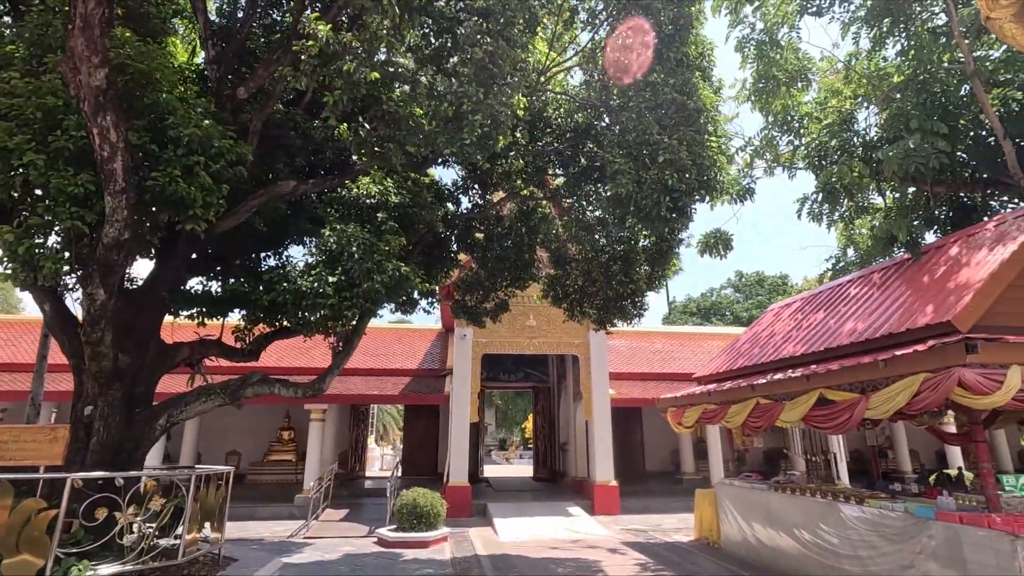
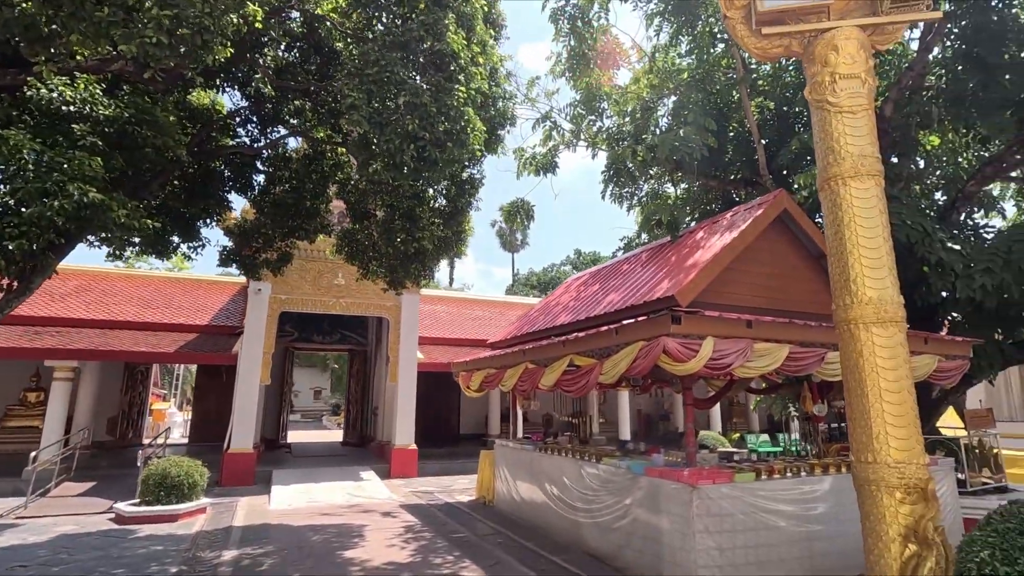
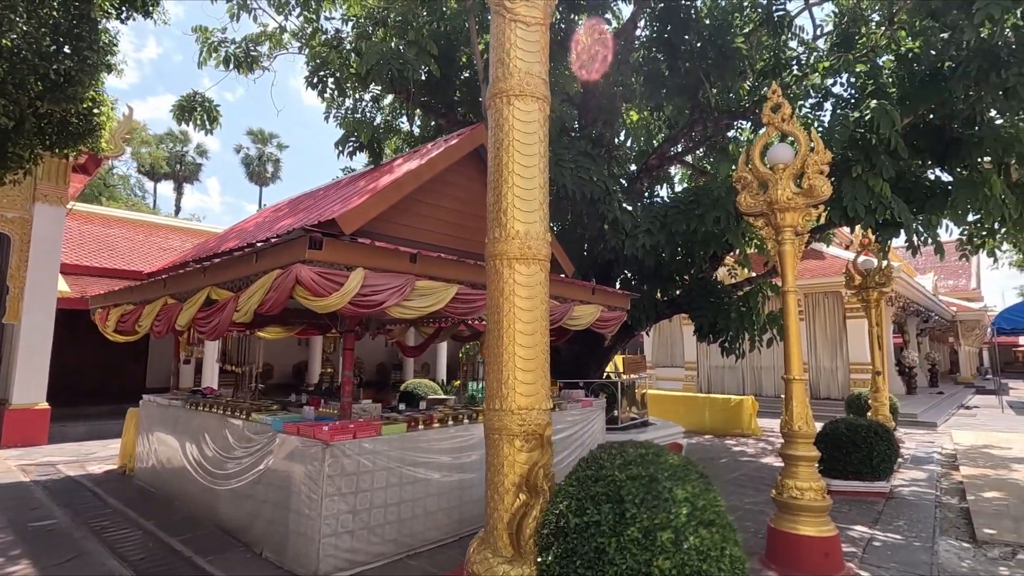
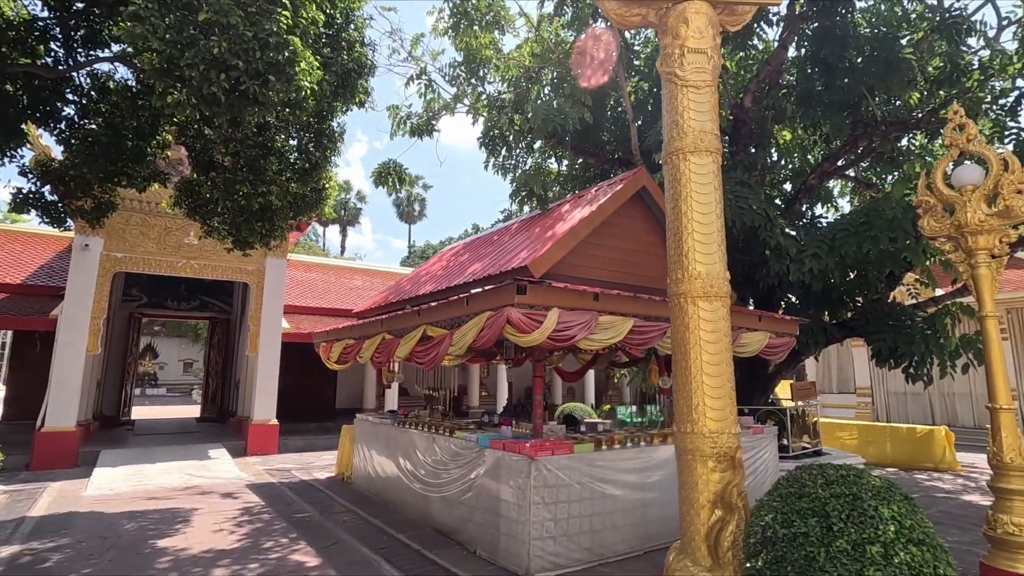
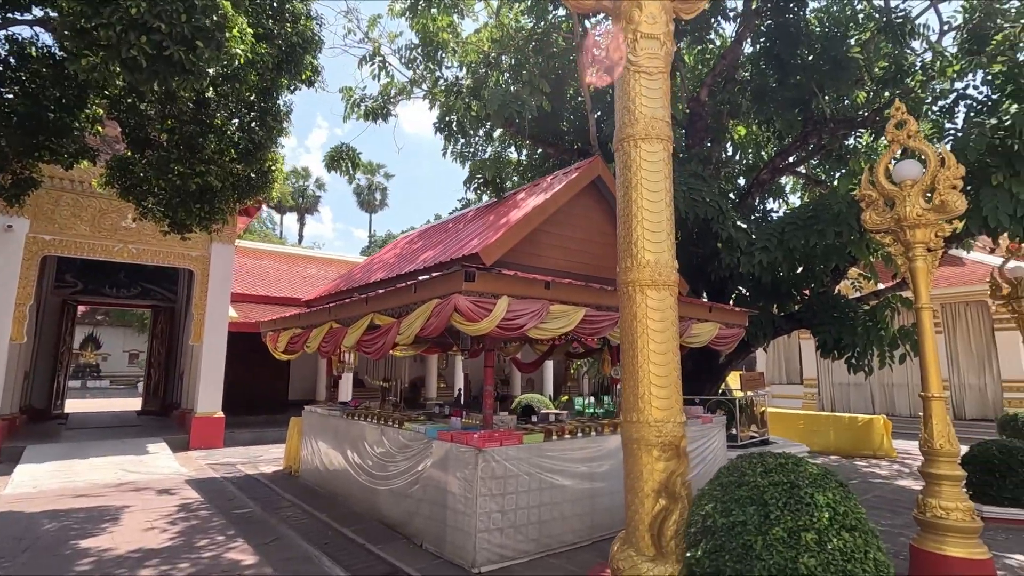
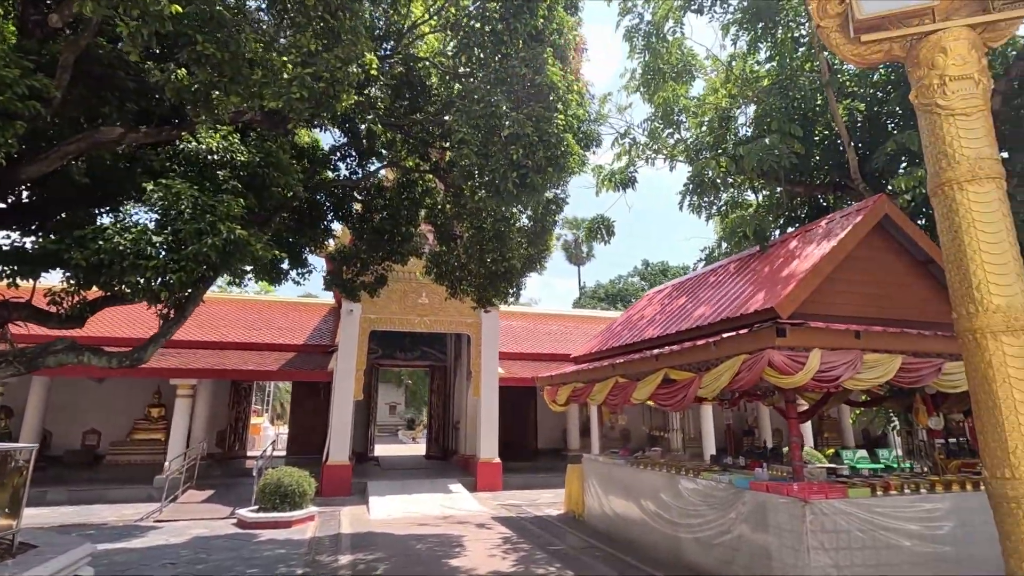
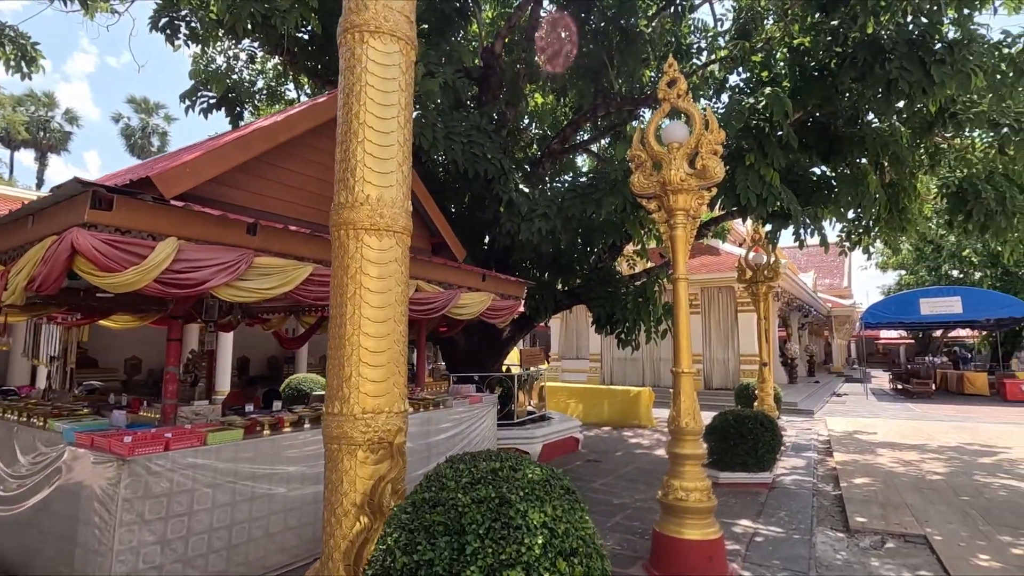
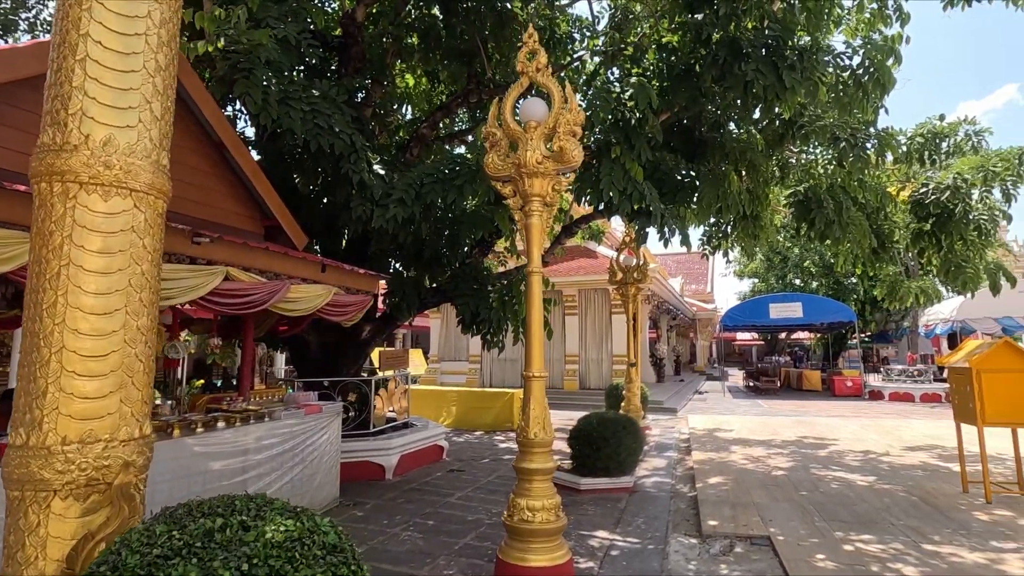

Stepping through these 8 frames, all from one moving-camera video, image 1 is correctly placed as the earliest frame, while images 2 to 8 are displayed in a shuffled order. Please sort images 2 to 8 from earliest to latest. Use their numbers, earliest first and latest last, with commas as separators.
6, 2, 4, 5, 3, 7, 8
